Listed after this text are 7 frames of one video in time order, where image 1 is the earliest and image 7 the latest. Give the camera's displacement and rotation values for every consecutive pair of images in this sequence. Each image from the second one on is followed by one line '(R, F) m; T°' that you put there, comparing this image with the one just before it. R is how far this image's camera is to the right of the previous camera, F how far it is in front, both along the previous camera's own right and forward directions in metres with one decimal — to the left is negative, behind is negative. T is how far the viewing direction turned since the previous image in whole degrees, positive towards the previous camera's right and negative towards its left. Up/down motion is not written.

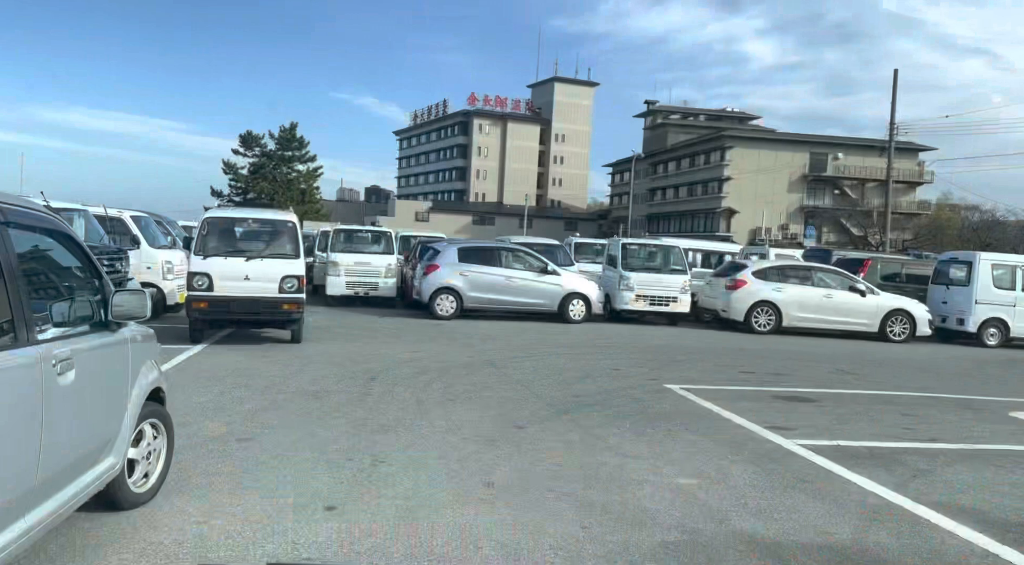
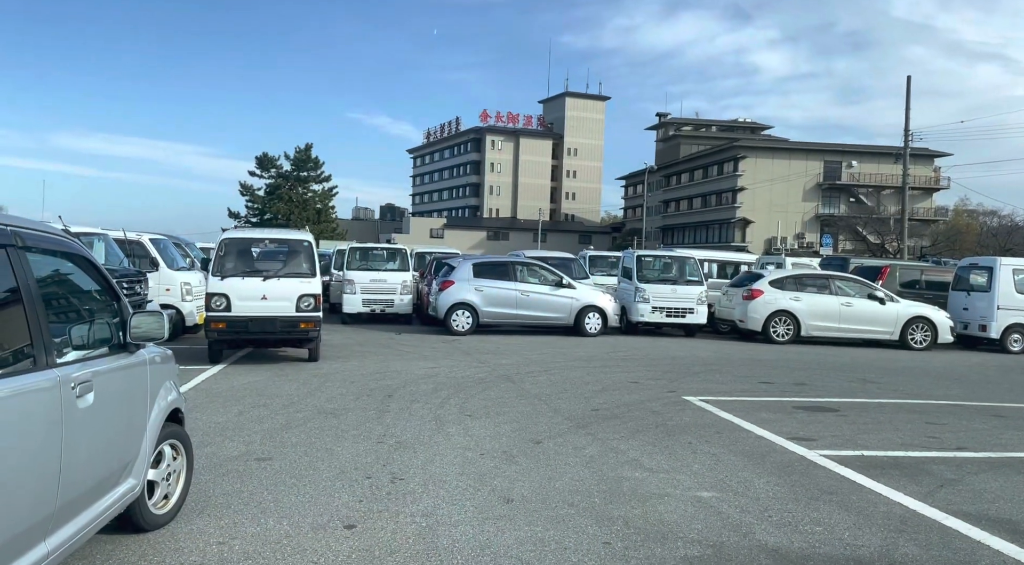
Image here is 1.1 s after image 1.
(0.0, 0.0) m; -1°
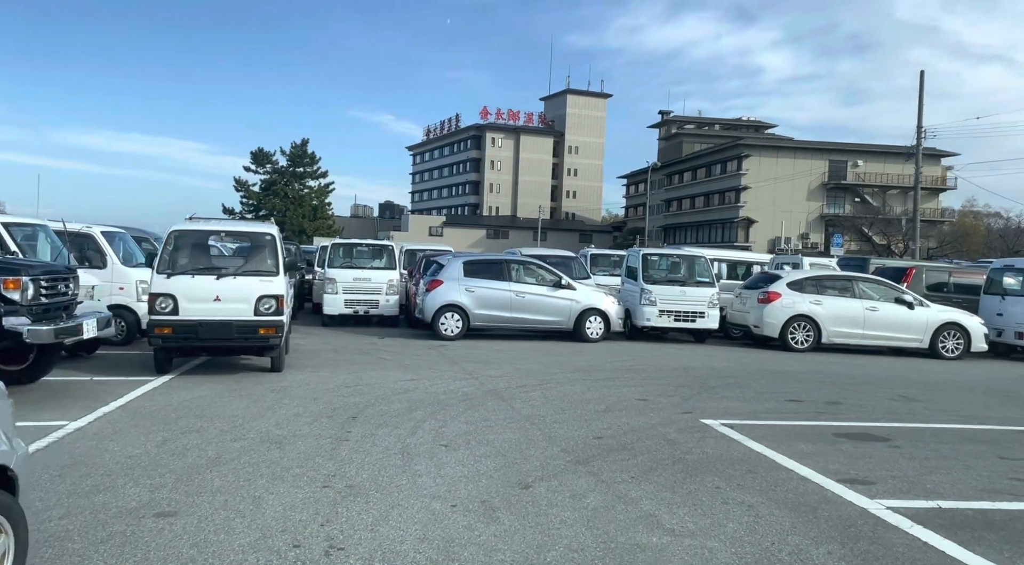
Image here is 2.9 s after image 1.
(+0.1, +1.5) m; 0°
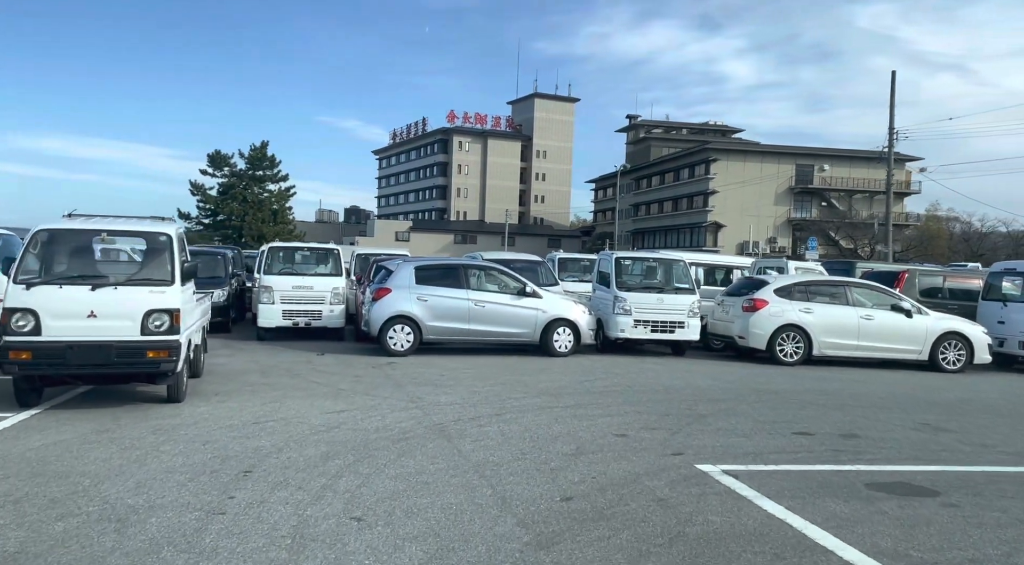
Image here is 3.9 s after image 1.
(+0.2, +1.8) m; +2°
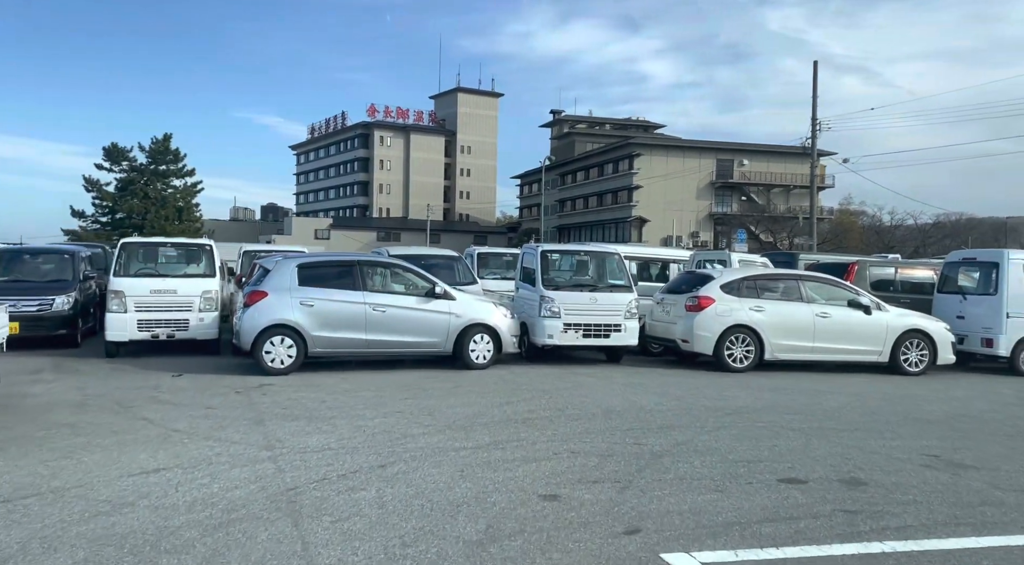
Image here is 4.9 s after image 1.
(+0.3, +2.3) m; +5°
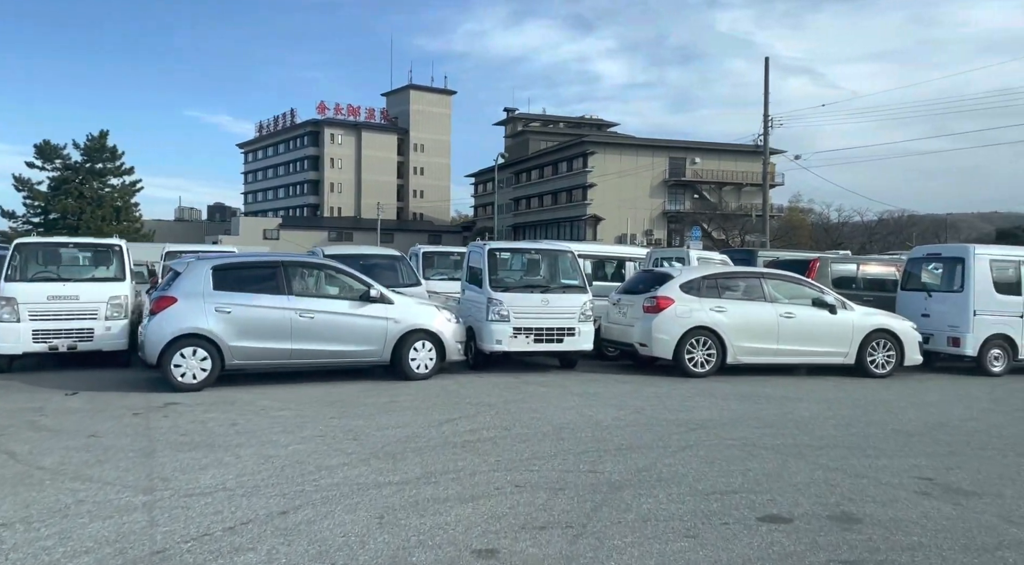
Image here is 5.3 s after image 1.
(+0.2, +1.1) m; +3°
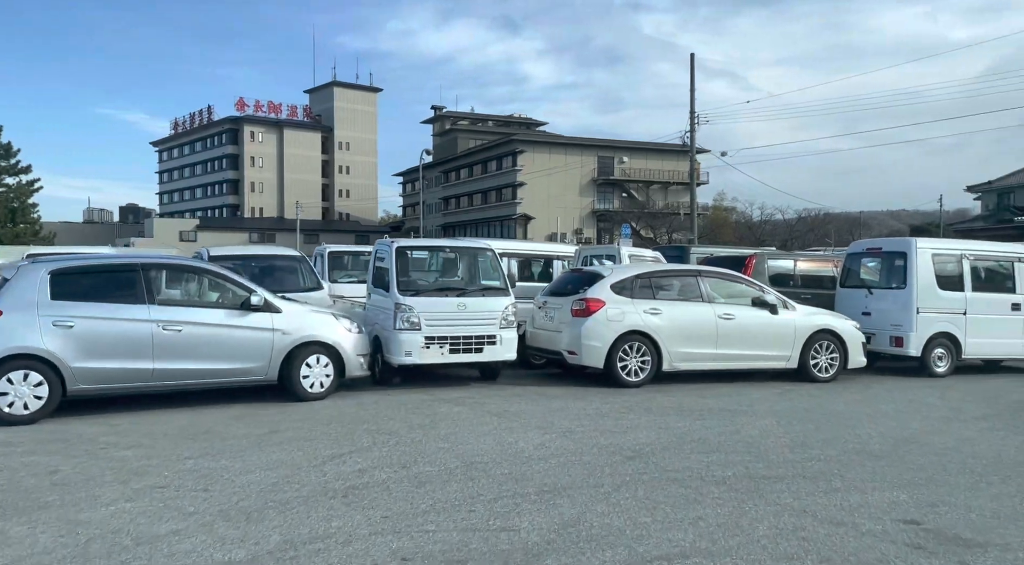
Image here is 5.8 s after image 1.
(+0.3, +1.4) m; +5°
